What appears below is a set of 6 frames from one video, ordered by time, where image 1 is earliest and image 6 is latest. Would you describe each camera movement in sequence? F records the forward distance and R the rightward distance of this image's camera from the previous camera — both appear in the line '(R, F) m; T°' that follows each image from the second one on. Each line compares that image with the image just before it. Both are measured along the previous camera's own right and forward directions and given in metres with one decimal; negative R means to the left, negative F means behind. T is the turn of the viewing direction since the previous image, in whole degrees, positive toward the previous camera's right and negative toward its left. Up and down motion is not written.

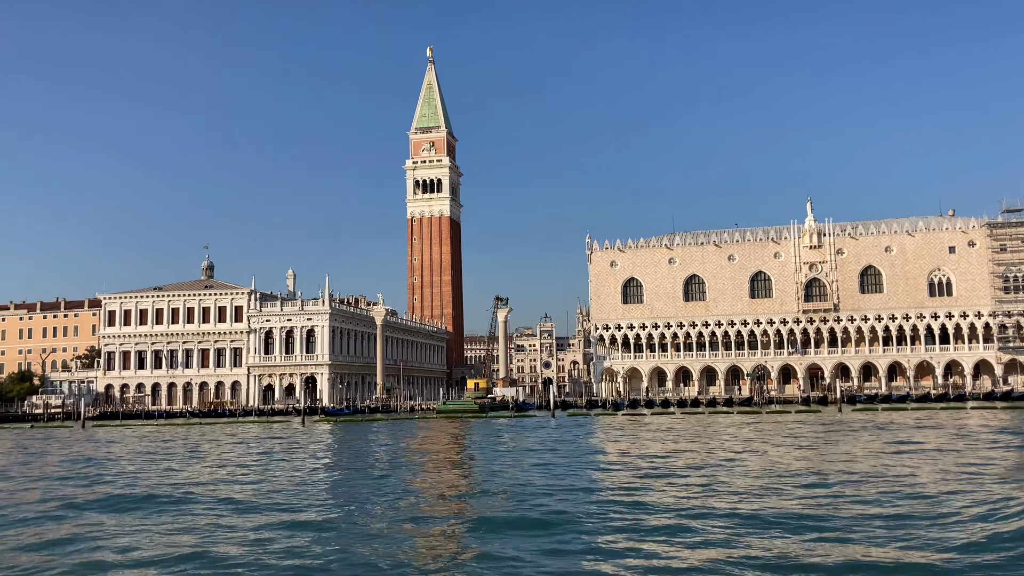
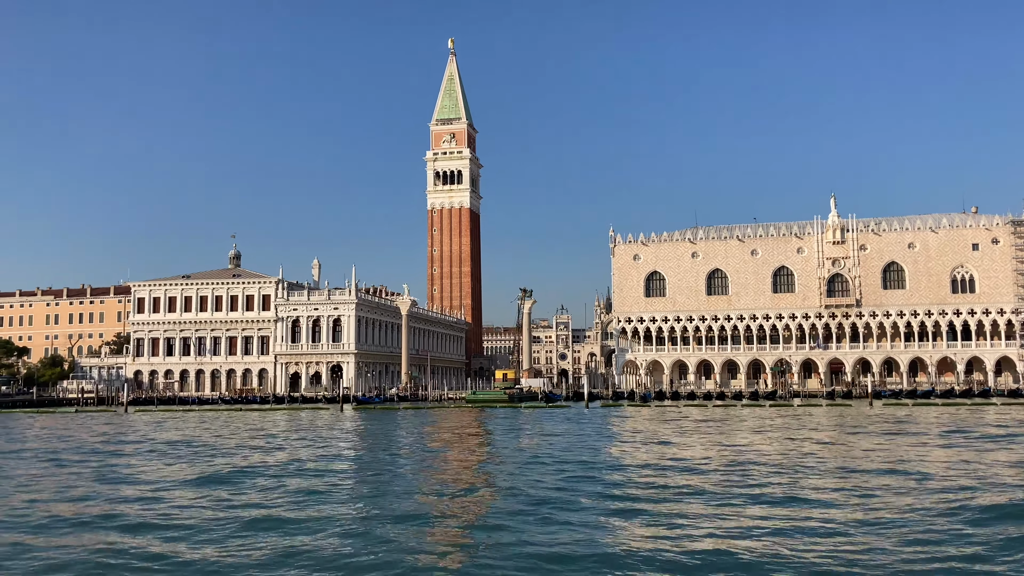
(-0.8, -0.5) m; -1°
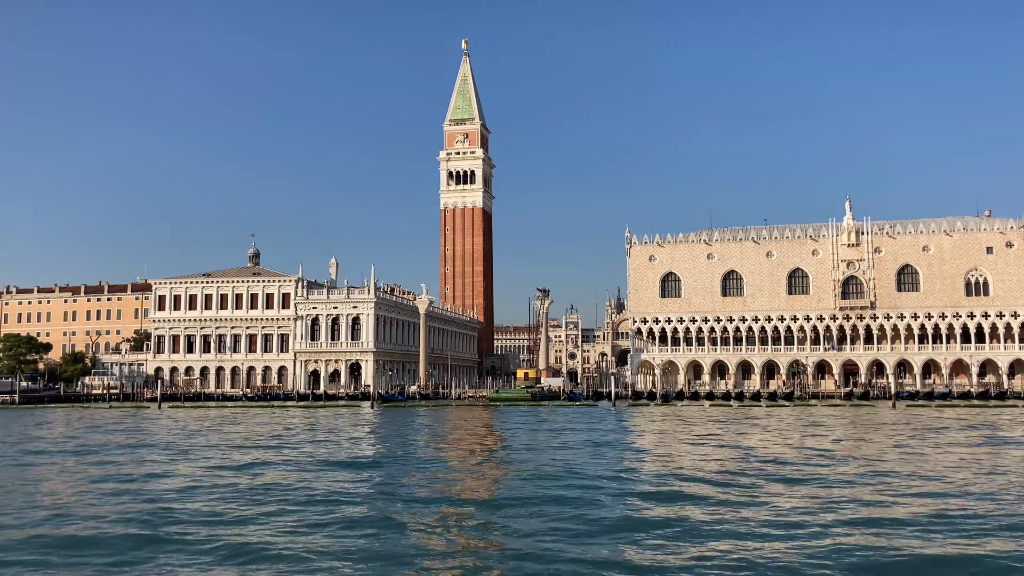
(-0.8, -0.6) m; 0°
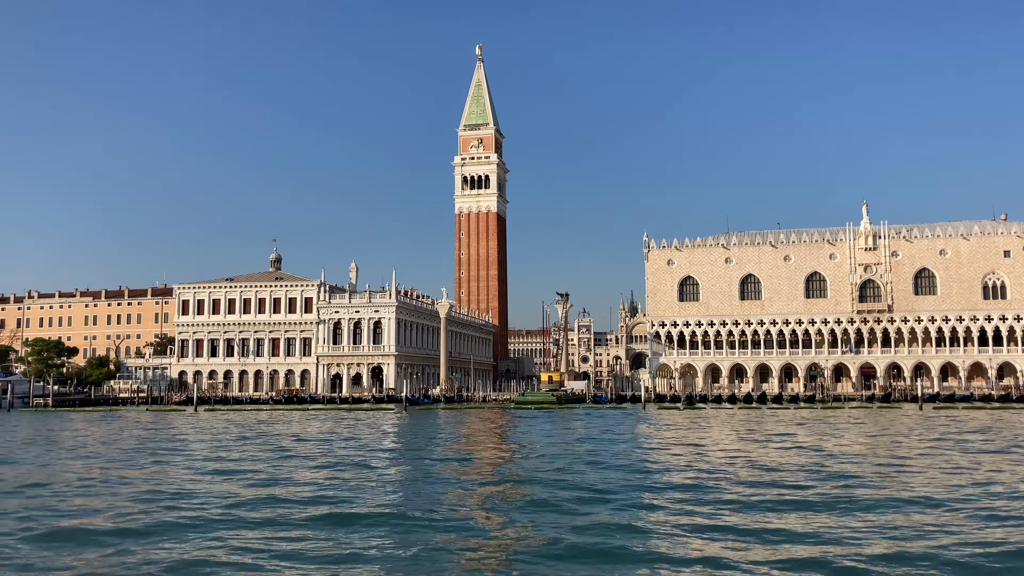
(-0.8, -0.6) m; 0°
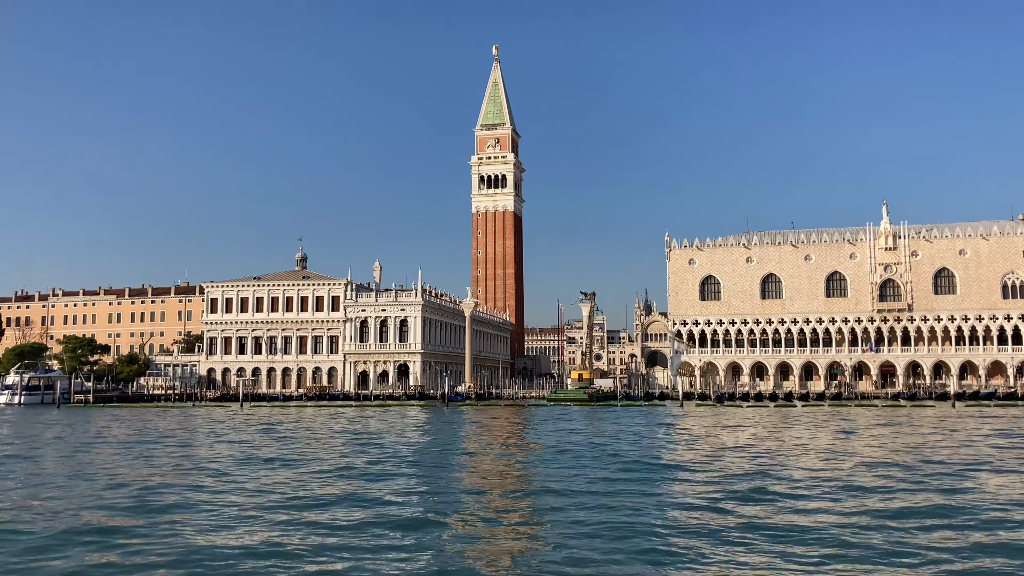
(-1.2, -0.8) m; 0°
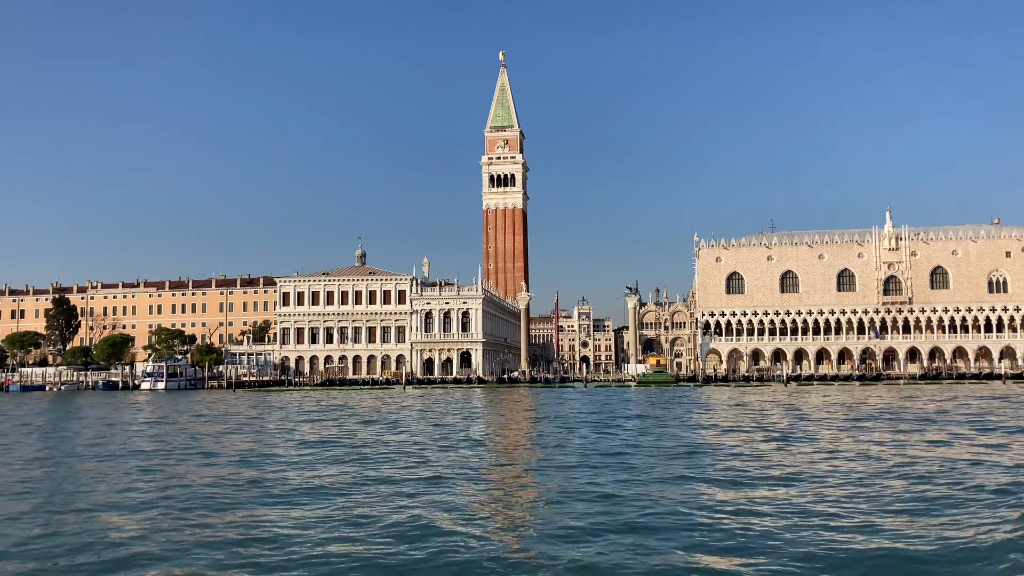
(-8.1, -5.7) m; +4°
